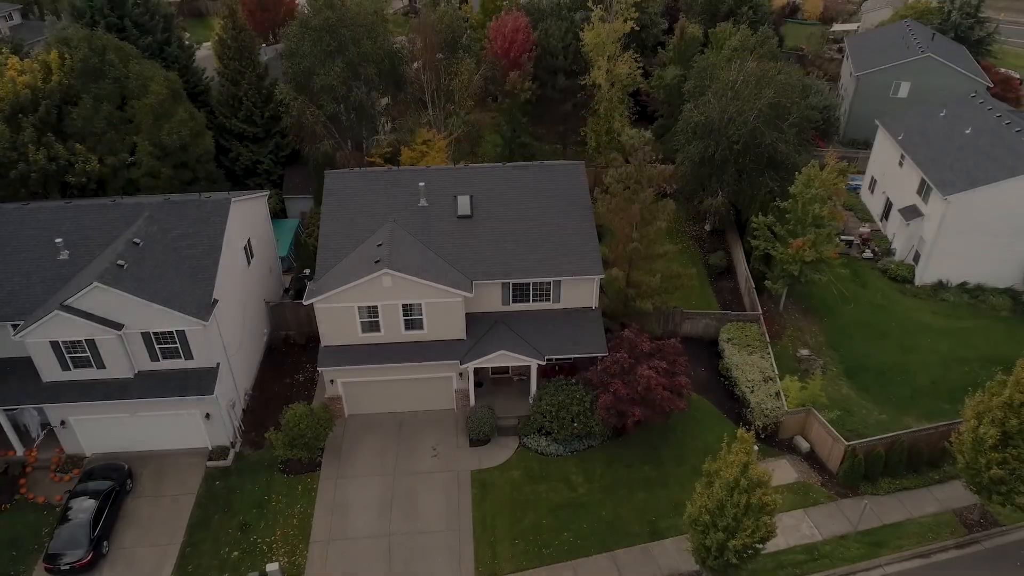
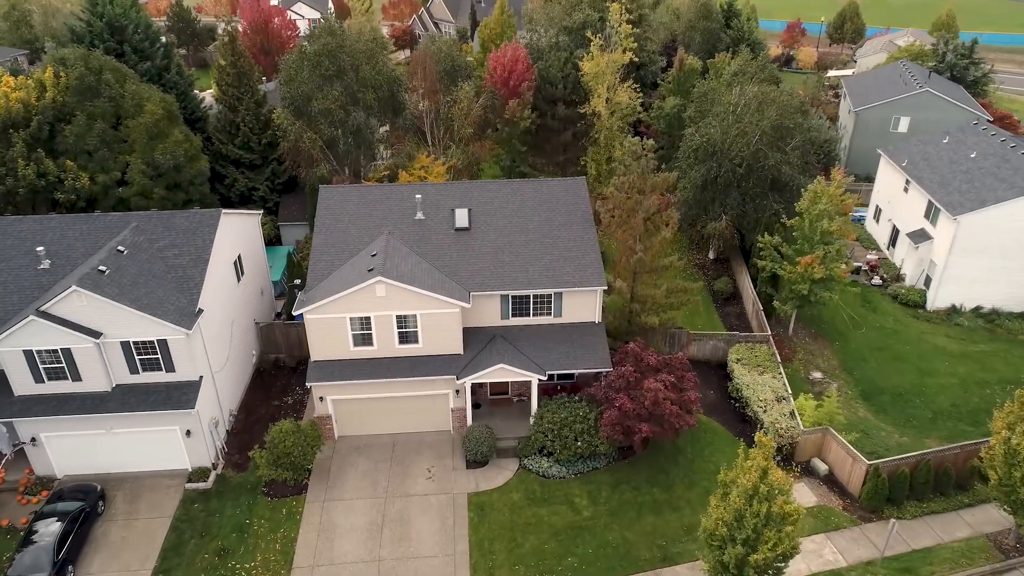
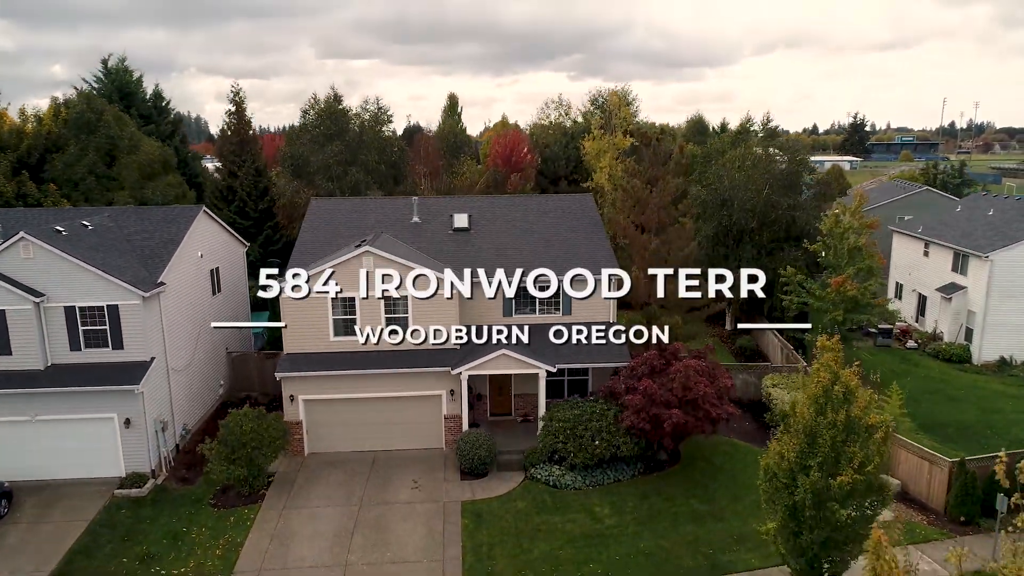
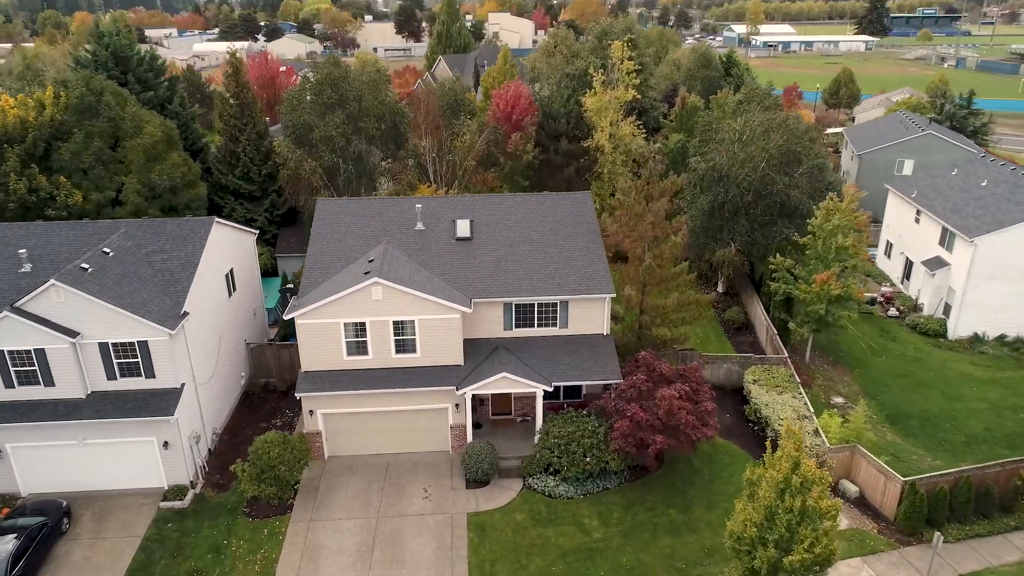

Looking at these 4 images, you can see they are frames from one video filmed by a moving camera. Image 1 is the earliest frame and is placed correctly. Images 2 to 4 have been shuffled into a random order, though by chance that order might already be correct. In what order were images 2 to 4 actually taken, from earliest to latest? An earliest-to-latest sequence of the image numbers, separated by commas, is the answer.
2, 4, 3
